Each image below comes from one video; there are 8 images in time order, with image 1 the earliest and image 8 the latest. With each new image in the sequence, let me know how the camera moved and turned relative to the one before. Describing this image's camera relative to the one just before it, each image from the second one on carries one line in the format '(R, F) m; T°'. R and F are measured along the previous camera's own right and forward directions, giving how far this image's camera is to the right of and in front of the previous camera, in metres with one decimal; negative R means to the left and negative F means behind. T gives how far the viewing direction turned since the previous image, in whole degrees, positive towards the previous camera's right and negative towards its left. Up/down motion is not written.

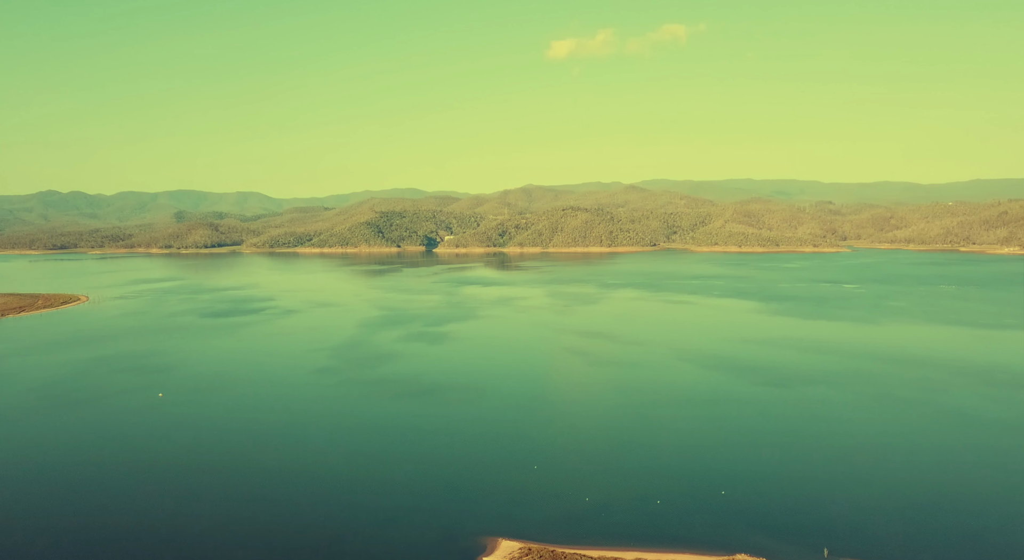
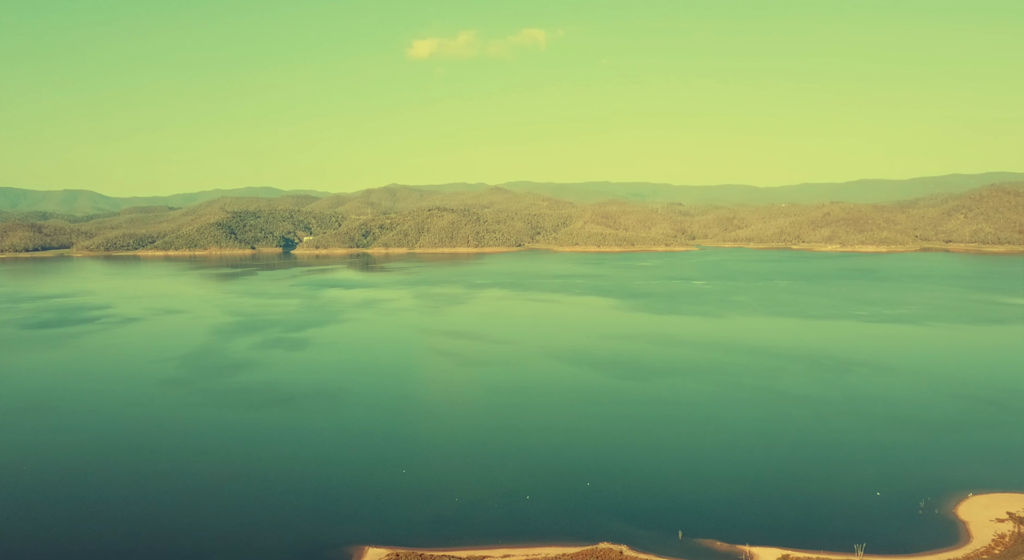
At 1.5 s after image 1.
(-0.1, -0.4) m; +10°
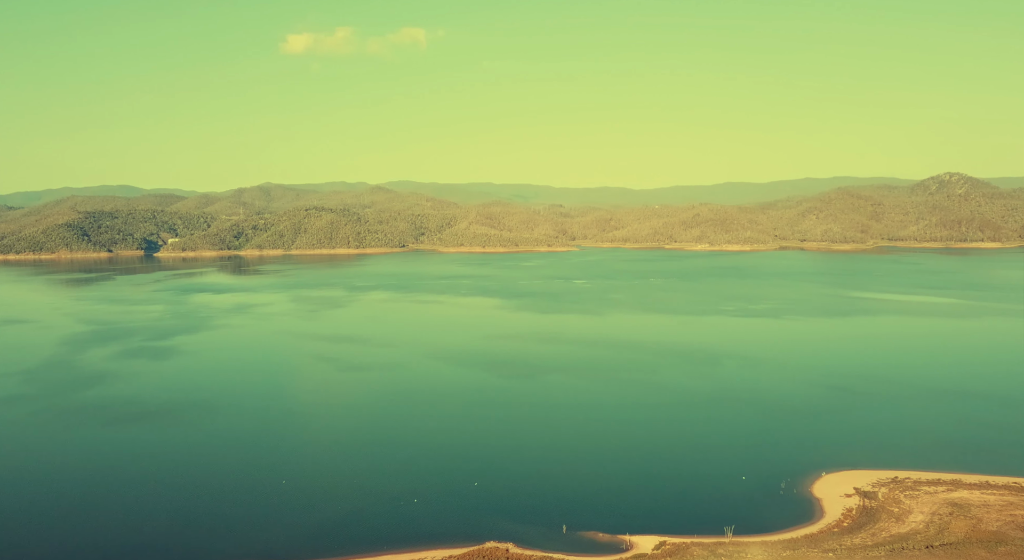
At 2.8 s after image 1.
(-0.1, -0.3) m; +9°
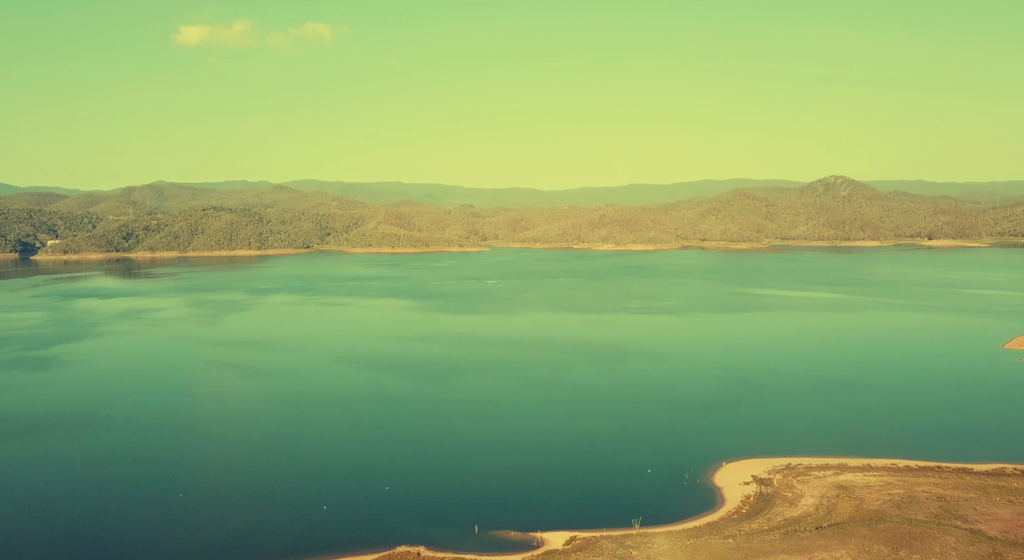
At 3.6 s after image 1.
(+4.4, -2.2) m; -10°
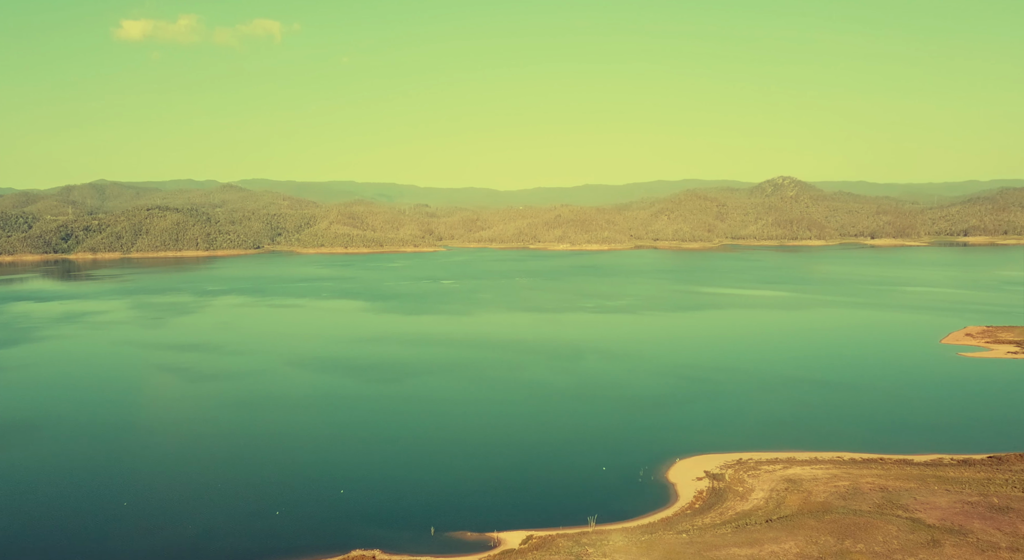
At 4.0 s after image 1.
(+4.4, -1.9) m; -13°
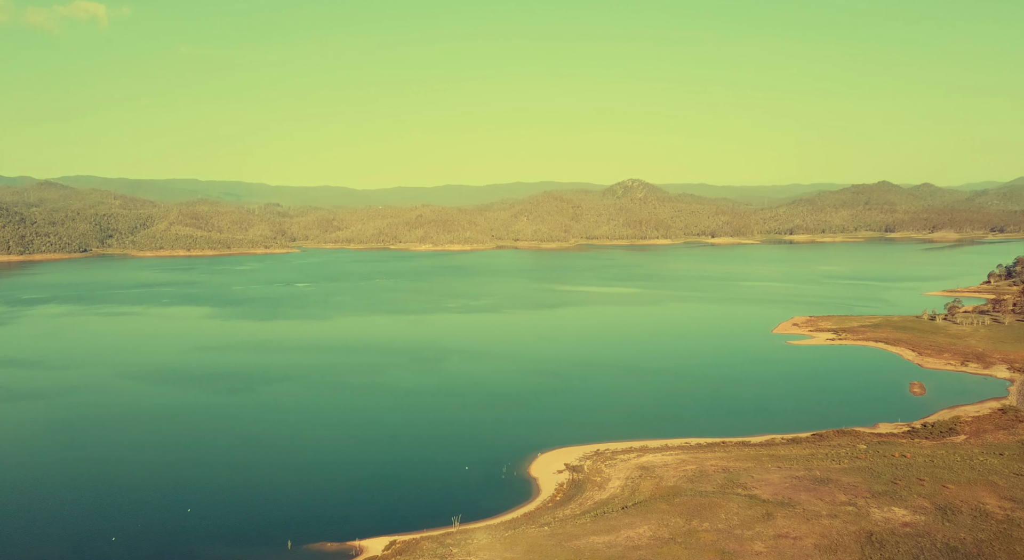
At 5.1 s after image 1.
(0.0, -0.2) m; +10°
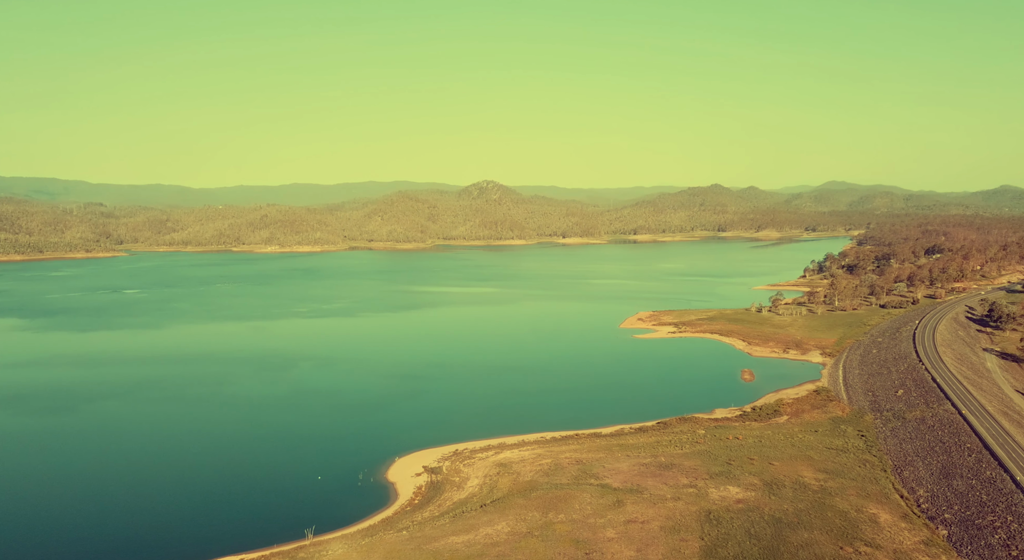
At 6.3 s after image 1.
(0.0, -0.1) m; +10°
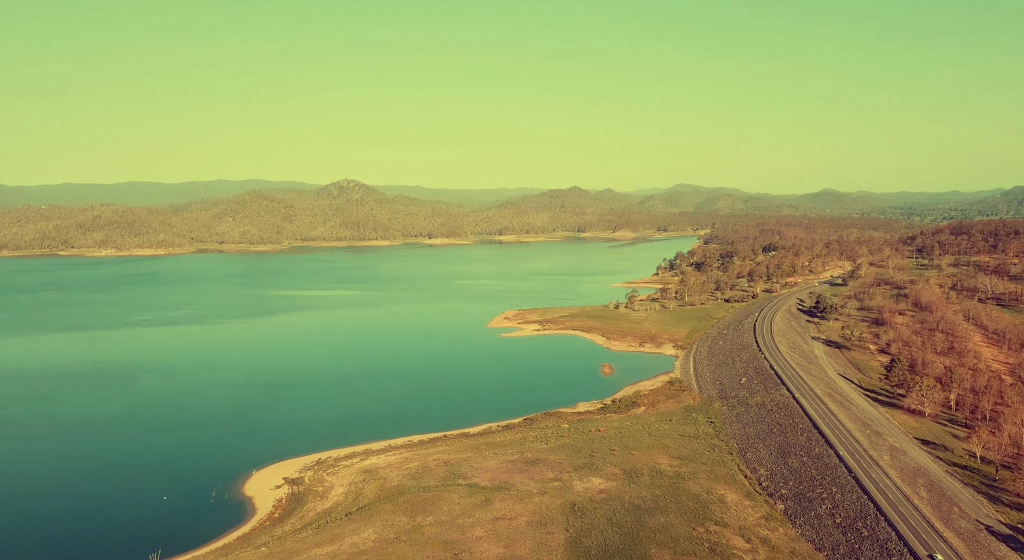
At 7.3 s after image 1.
(0.0, -0.1) m; +10°
